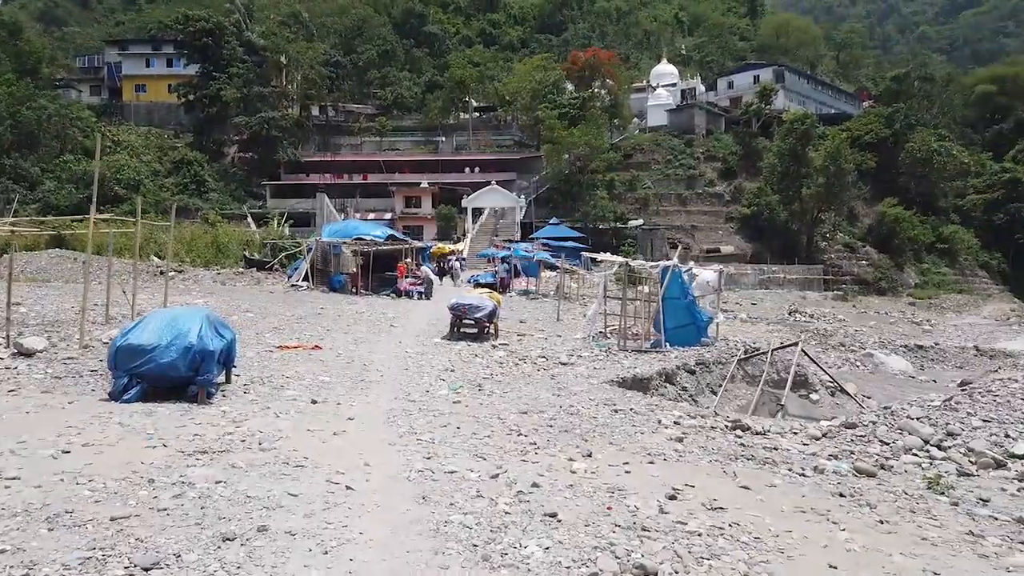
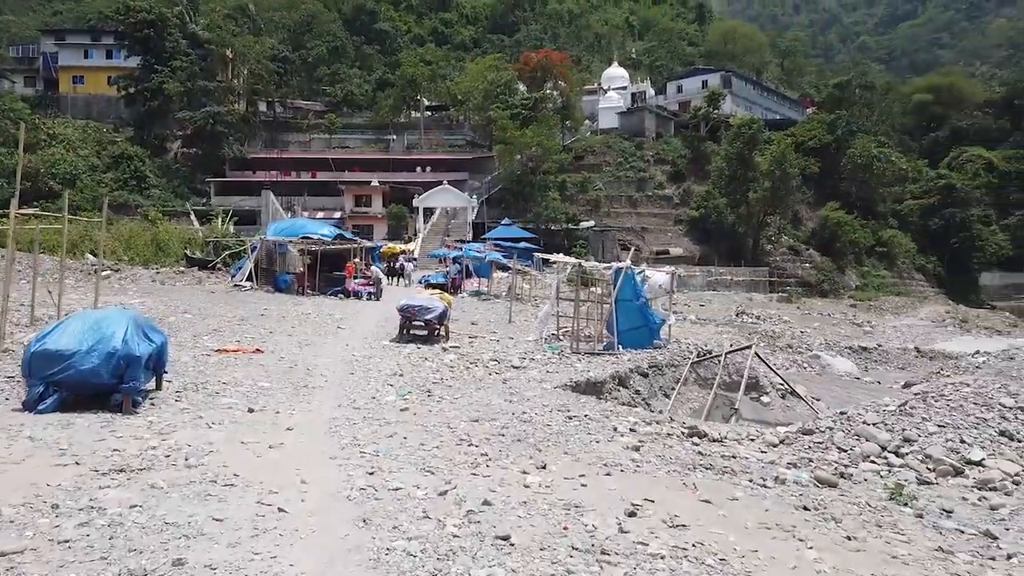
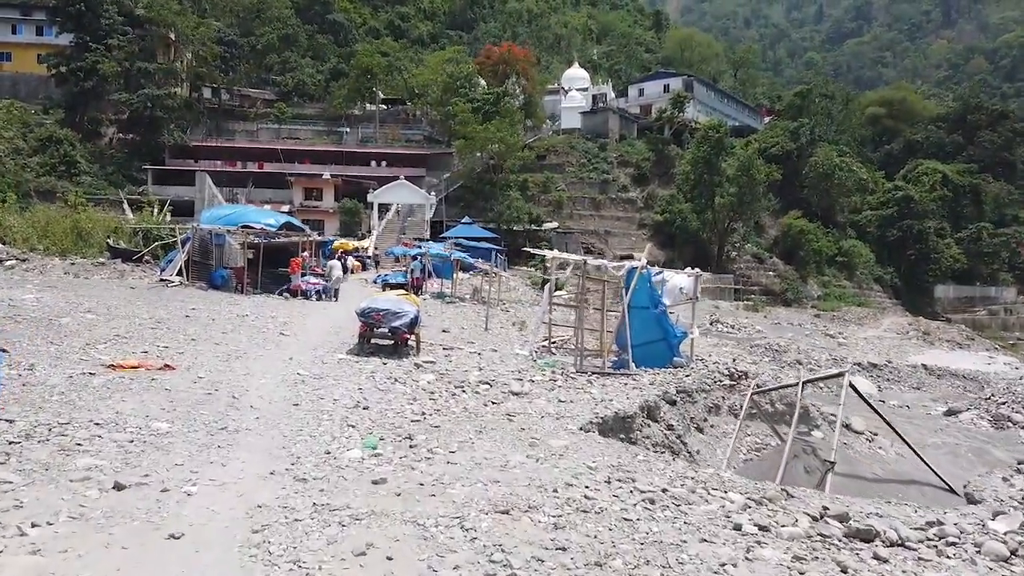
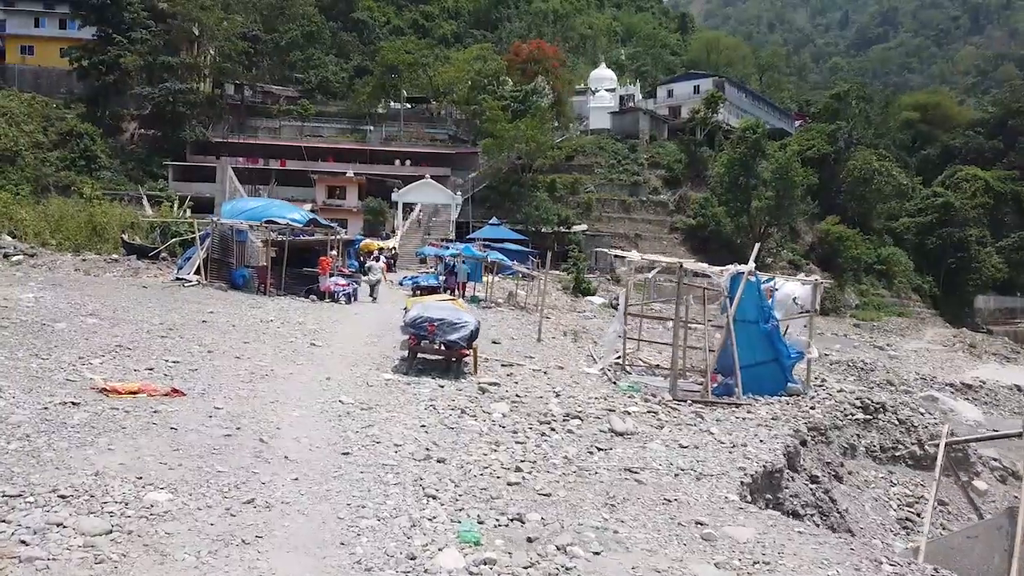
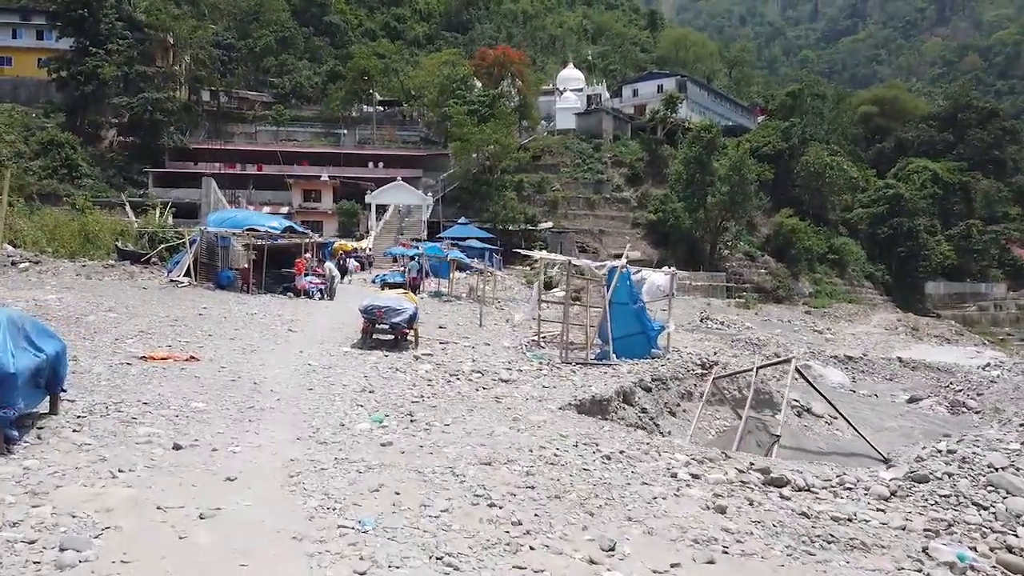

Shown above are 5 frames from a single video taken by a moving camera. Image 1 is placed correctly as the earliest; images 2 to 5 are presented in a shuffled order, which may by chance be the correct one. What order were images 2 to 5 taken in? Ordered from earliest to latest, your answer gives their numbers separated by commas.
2, 5, 3, 4
